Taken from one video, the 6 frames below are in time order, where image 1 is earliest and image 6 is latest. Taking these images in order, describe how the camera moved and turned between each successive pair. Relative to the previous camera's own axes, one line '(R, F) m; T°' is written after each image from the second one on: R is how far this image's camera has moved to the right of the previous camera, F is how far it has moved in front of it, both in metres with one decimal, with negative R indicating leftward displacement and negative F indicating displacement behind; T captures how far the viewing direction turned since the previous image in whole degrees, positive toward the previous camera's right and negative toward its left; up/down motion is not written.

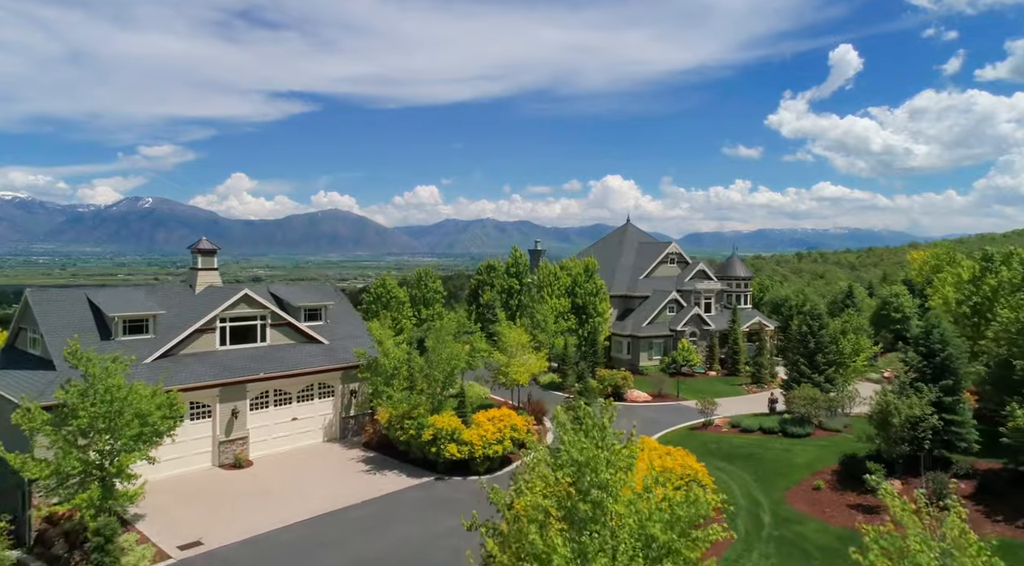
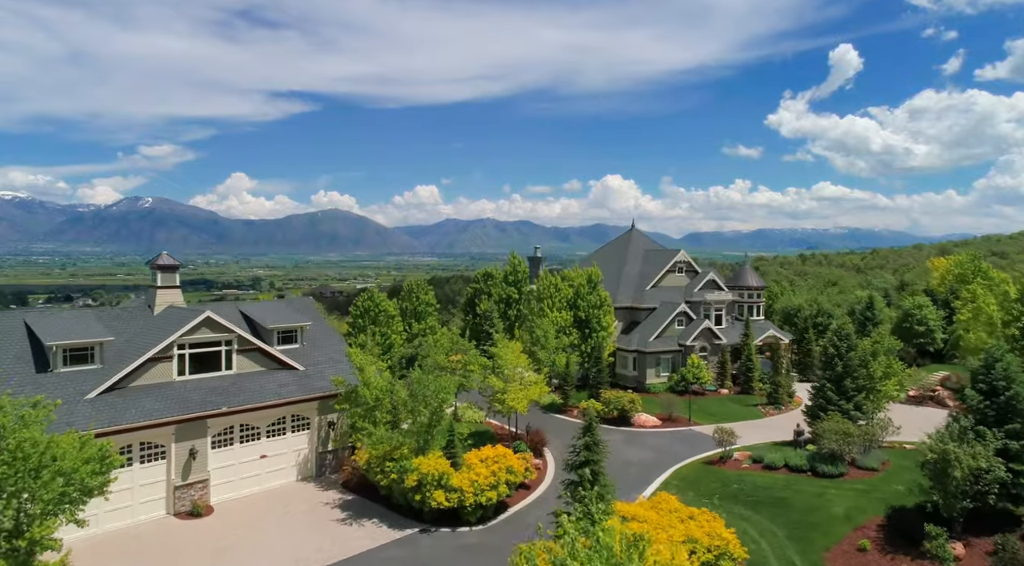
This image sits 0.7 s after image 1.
(+0.1, +3.3) m; 0°
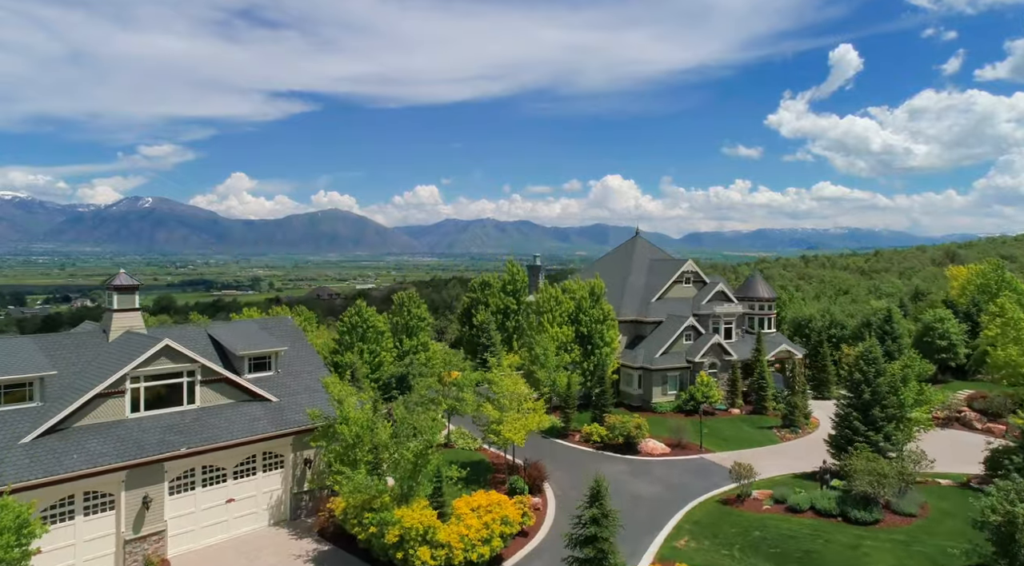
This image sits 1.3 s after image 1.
(+0.2, +2.8) m; 0°
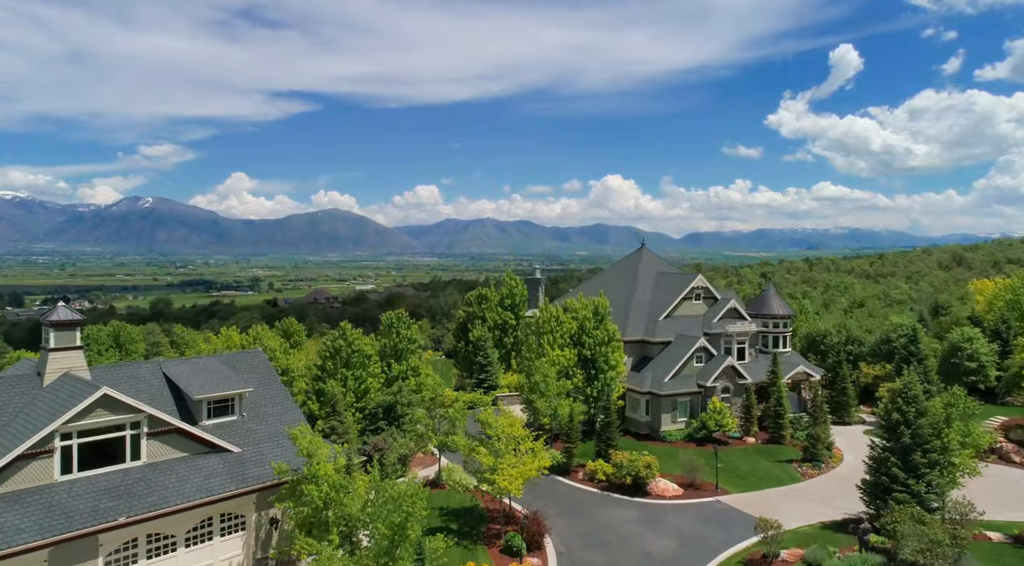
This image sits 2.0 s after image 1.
(+0.2, +3.3) m; 0°
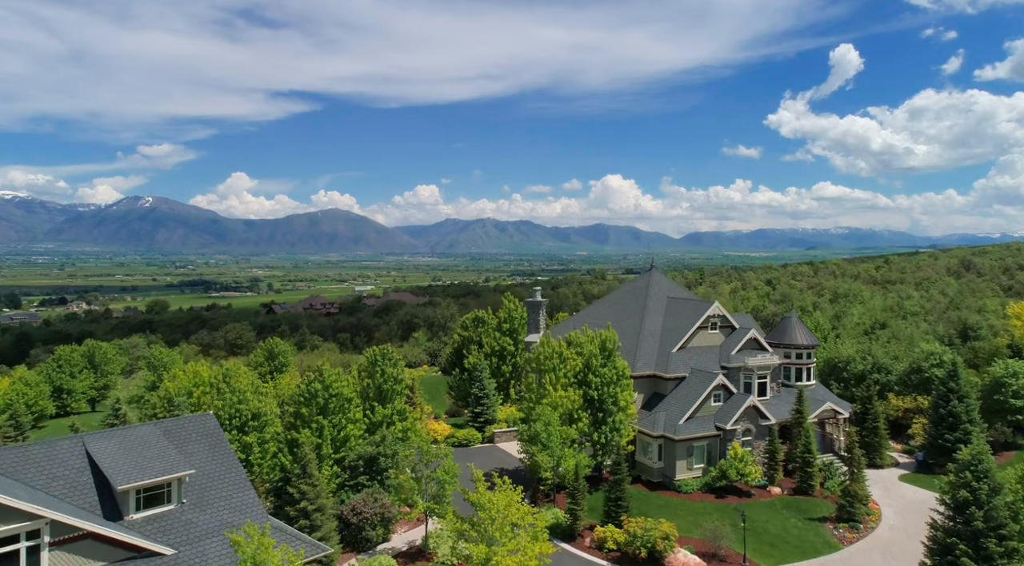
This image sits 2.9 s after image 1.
(+0.1, +4.2) m; 0°
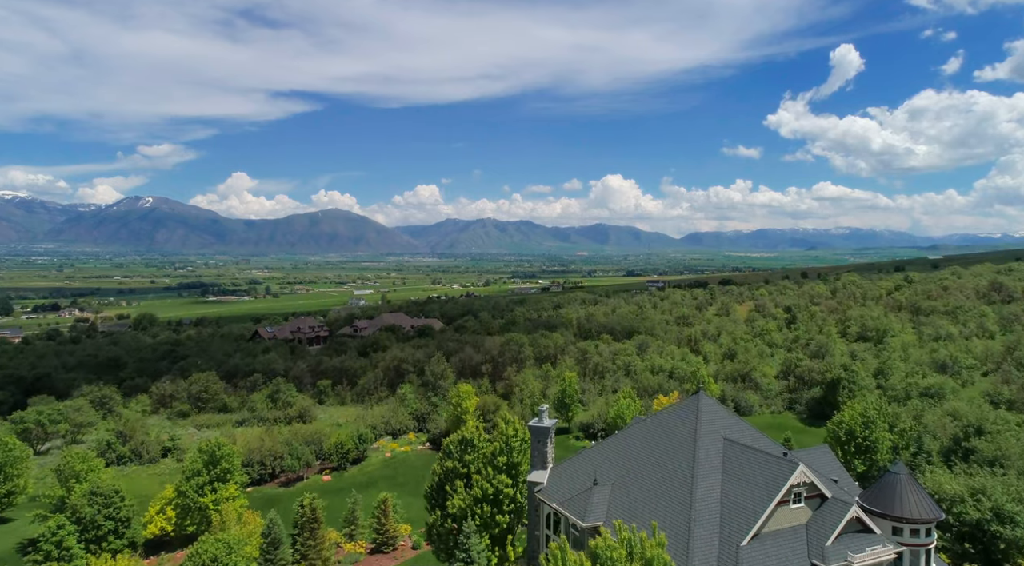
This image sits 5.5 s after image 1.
(+0.1, +13.0) m; 0°
